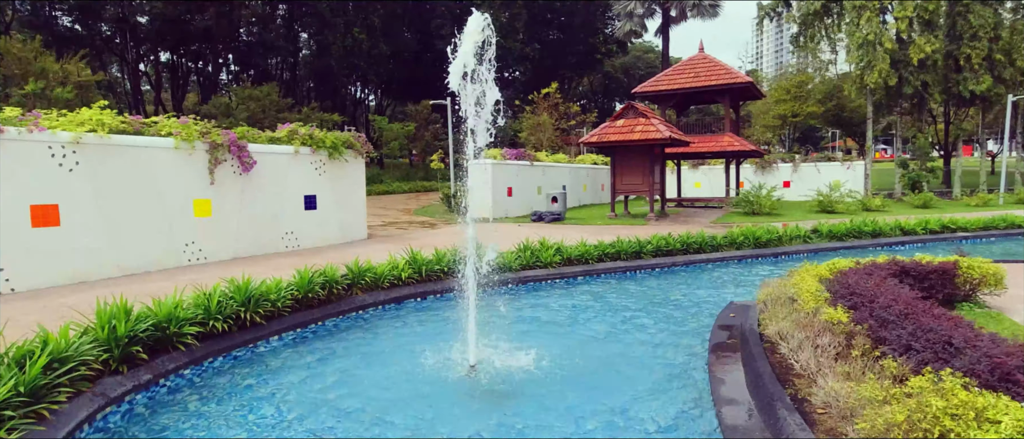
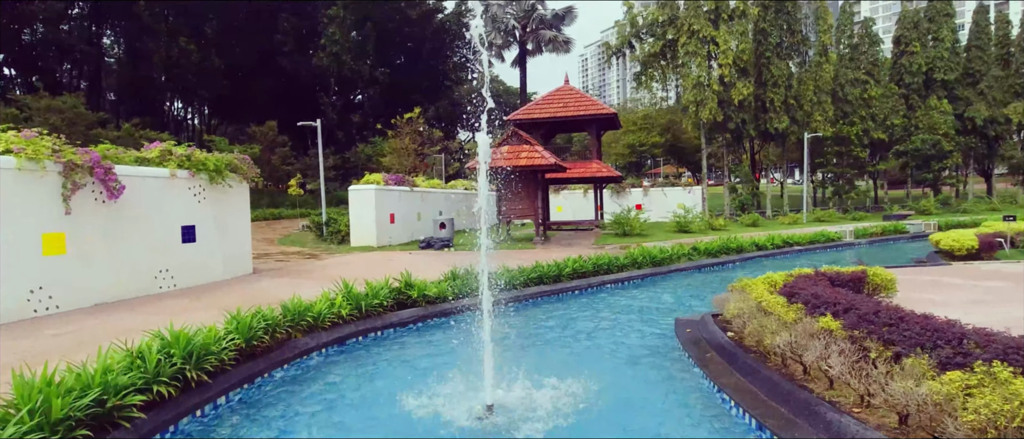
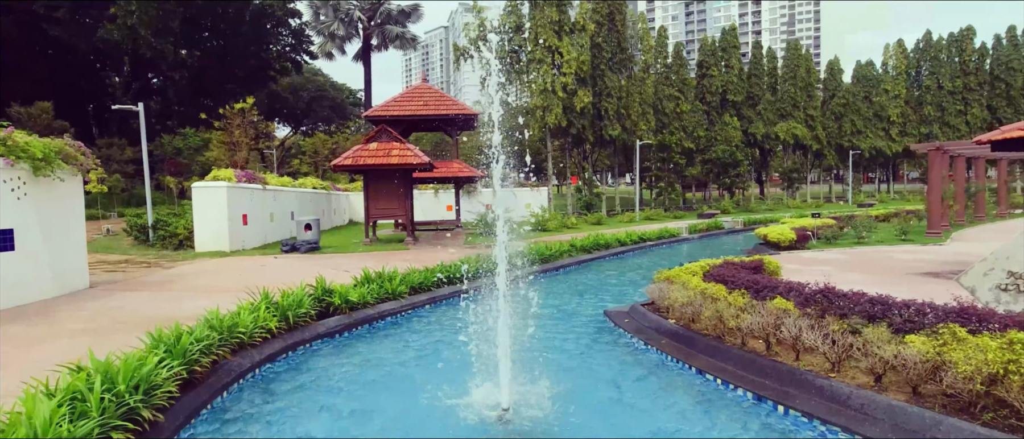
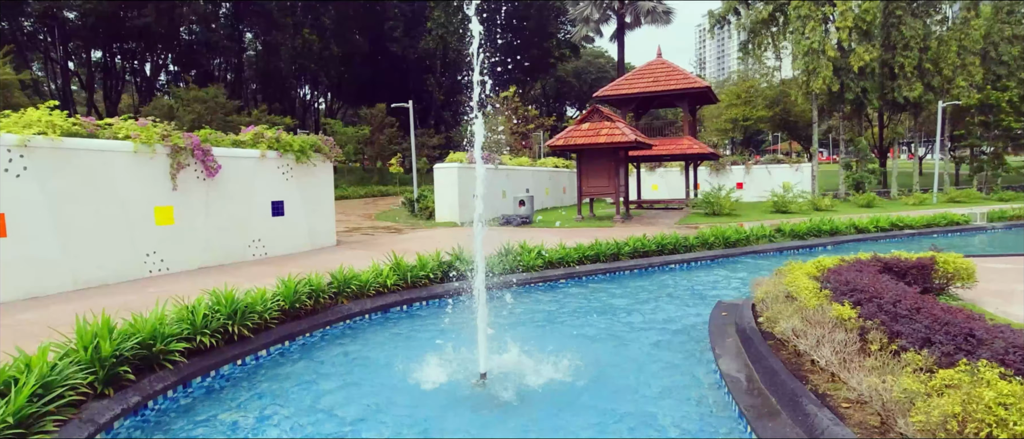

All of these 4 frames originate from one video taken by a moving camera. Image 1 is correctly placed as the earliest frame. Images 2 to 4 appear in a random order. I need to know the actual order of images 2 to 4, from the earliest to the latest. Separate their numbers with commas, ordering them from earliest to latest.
4, 2, 3
